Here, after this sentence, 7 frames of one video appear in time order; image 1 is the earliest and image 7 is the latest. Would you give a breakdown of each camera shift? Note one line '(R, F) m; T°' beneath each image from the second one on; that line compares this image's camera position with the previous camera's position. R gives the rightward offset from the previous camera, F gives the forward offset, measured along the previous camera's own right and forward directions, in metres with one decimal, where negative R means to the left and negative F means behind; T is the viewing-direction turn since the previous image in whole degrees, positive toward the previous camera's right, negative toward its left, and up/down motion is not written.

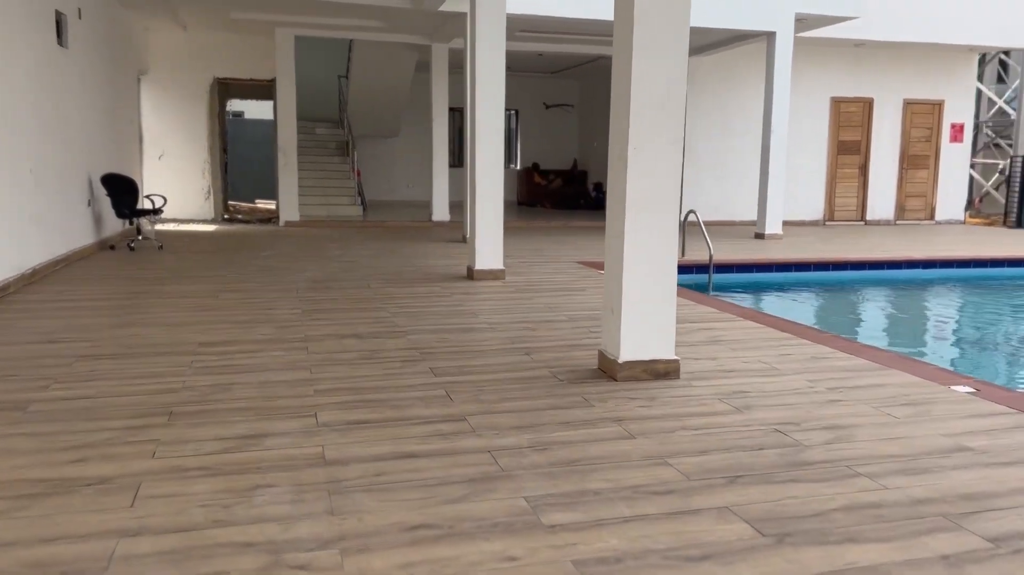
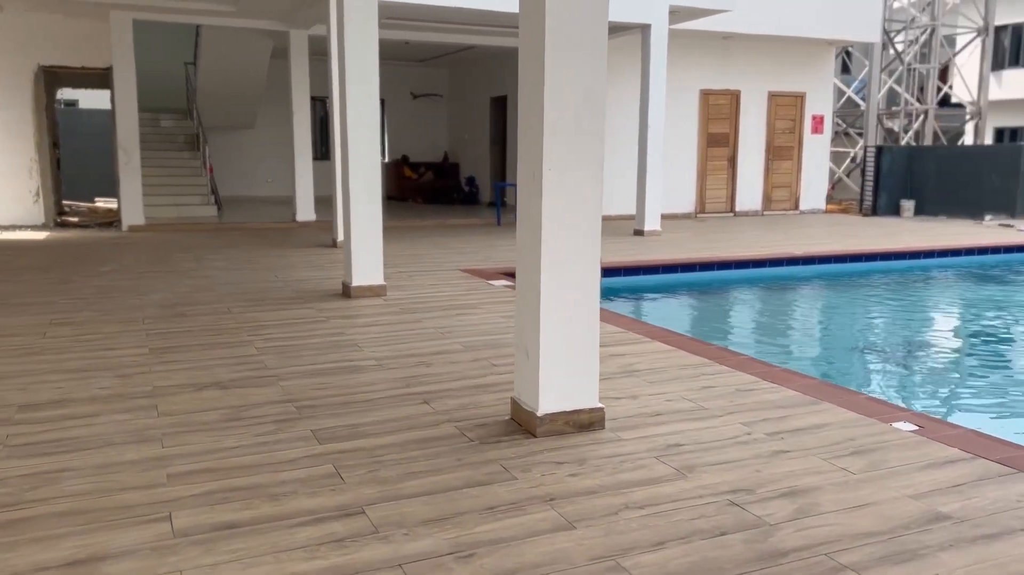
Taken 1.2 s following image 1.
(-0.1, +0.6) m; +9°
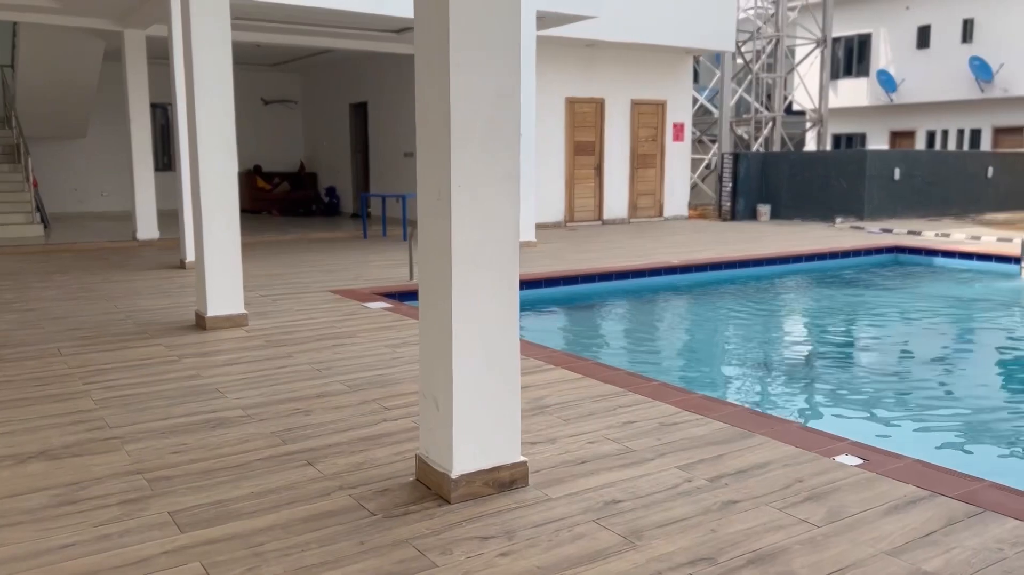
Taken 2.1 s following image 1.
(-0.1, +0.5) m; +10°
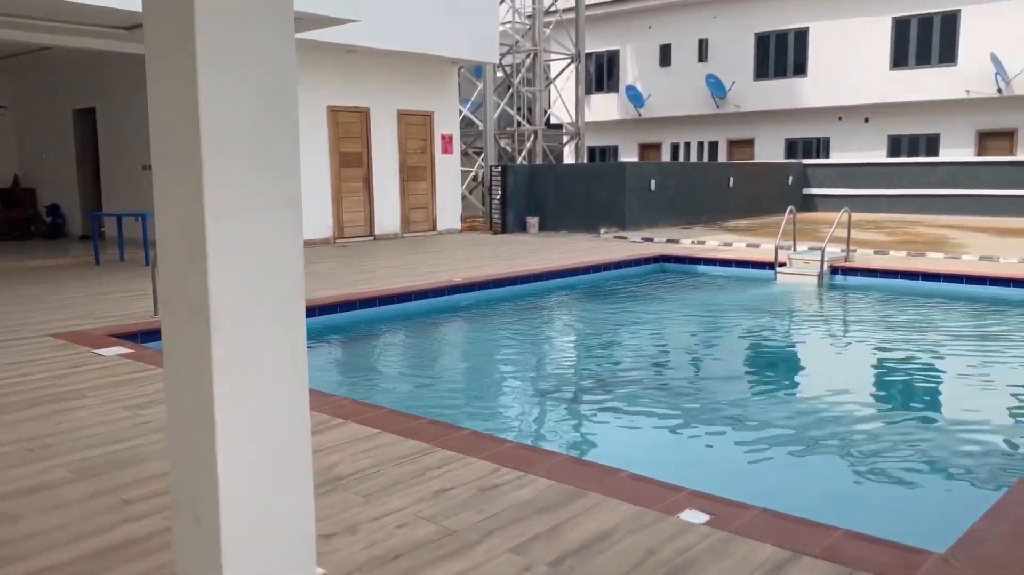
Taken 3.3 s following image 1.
(-0.1, +0.6) m; +16°
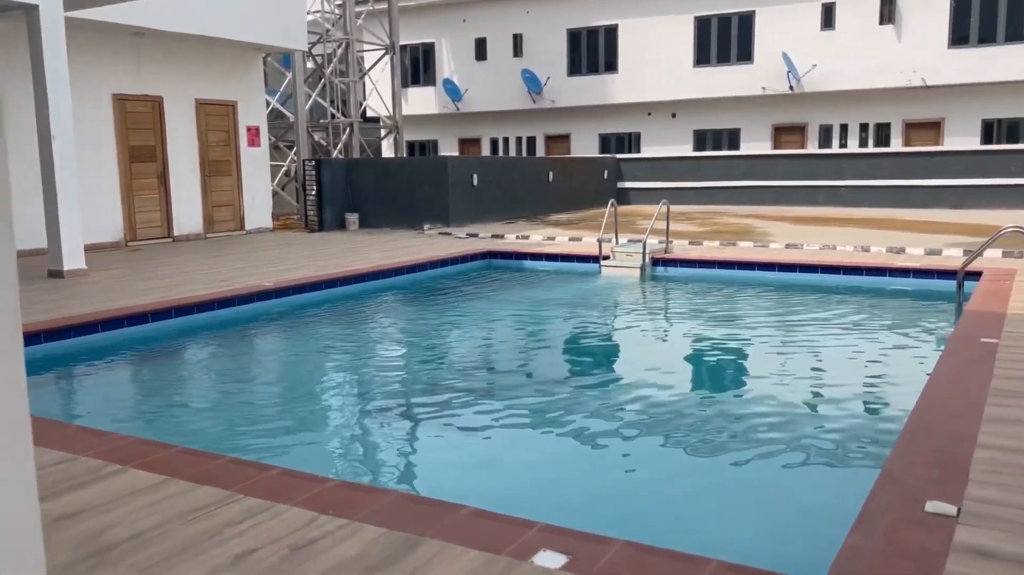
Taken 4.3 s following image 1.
(0.0, +0.5) m; +12°
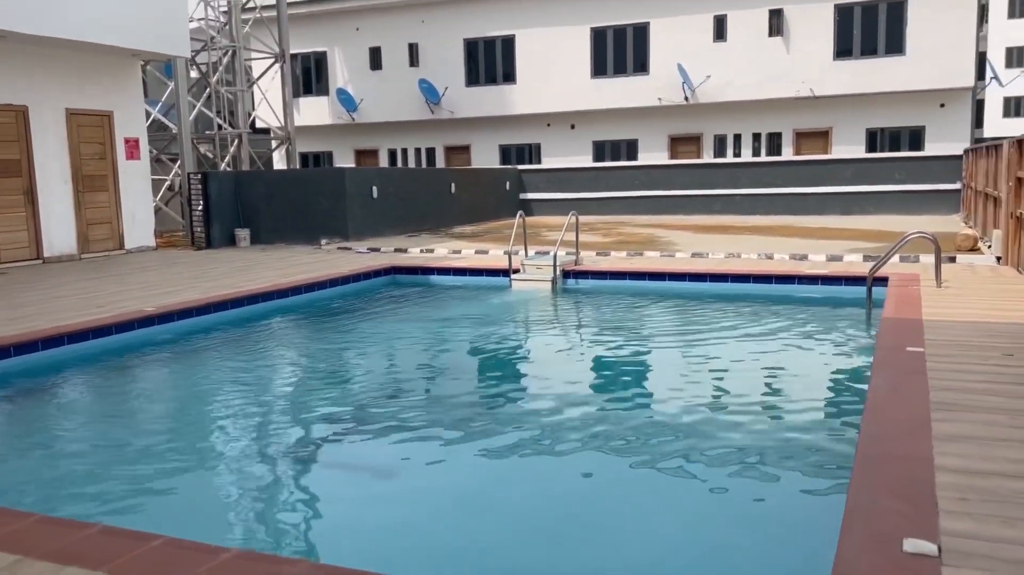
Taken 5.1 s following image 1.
(-0.1, +0.4) m; +7°
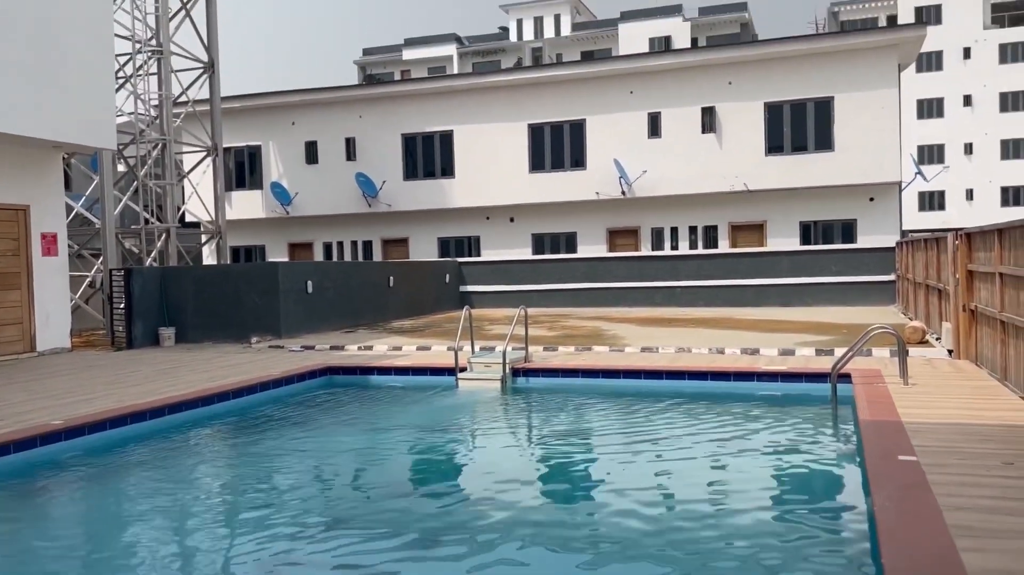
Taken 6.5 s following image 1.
(-0.1, +0.4) m; +5°
